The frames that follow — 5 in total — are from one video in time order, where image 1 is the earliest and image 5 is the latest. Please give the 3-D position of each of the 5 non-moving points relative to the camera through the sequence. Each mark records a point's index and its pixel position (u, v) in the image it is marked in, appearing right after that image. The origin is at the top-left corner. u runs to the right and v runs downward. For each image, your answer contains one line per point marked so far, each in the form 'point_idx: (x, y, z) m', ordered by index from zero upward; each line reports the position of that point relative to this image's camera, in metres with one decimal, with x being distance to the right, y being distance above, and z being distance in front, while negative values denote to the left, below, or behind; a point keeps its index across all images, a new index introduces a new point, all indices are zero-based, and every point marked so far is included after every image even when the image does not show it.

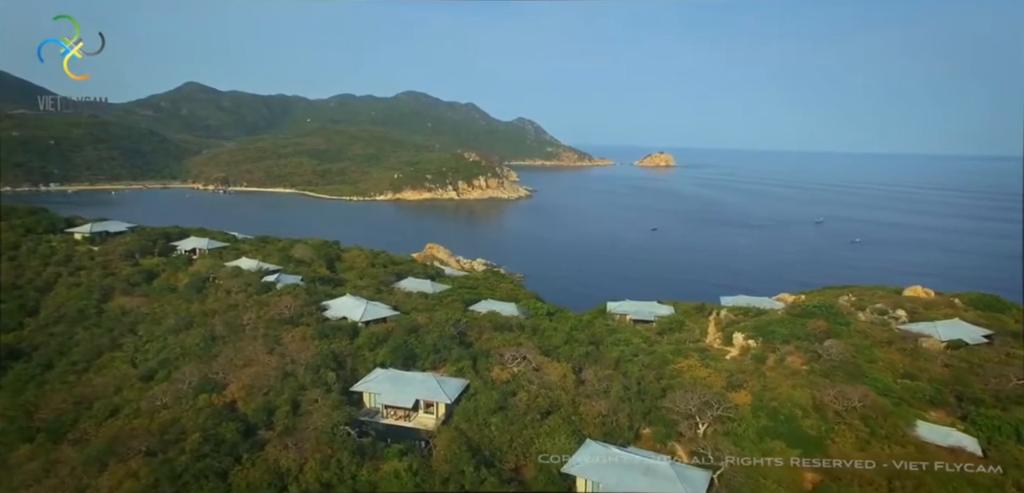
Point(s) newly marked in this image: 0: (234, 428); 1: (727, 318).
0: (-3.2, -2.1, +6.8) m
1: (+4.1, -1.4, +11.4) m
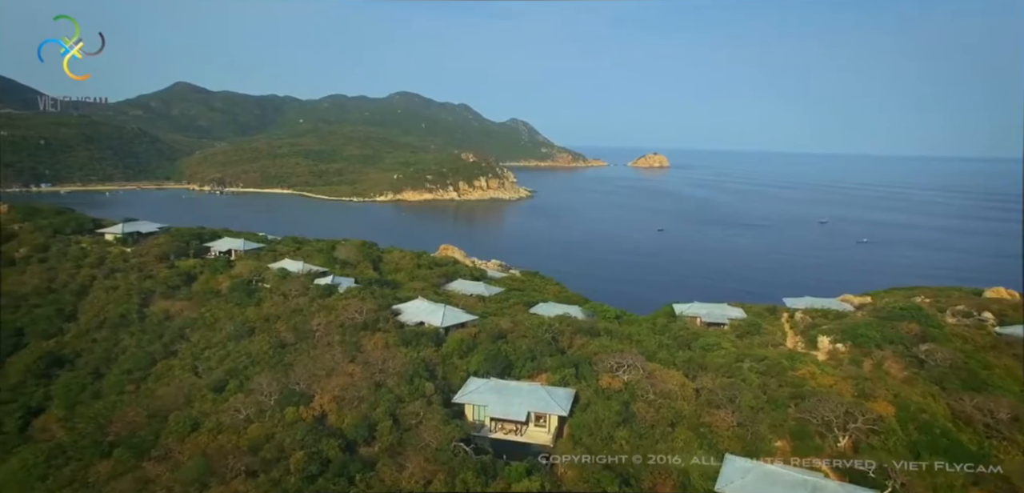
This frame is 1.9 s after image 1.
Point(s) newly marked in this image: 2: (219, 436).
0: (-1.9, -2.1, +6.2) m
1: (+5.4, -1.4, +10.9) m
2: (-3.3, -2.1, +6.6) m
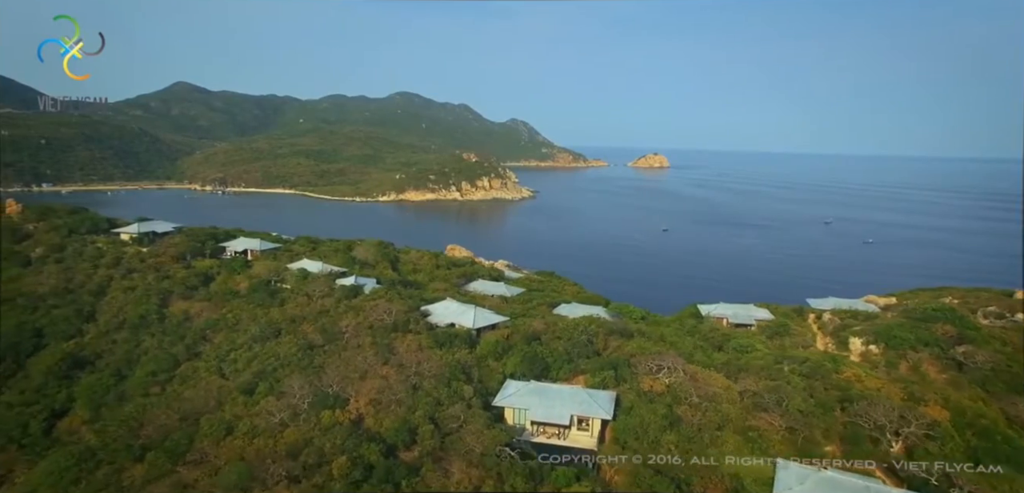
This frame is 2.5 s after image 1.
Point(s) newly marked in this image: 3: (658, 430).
0: (-1.4, -2.1, +6.1) m
1: (+5.9, -1.4, +10.8) m
2: (-2.8, -2.1, +6.5) m
3: (+1.5, -1.9, +6.2) m
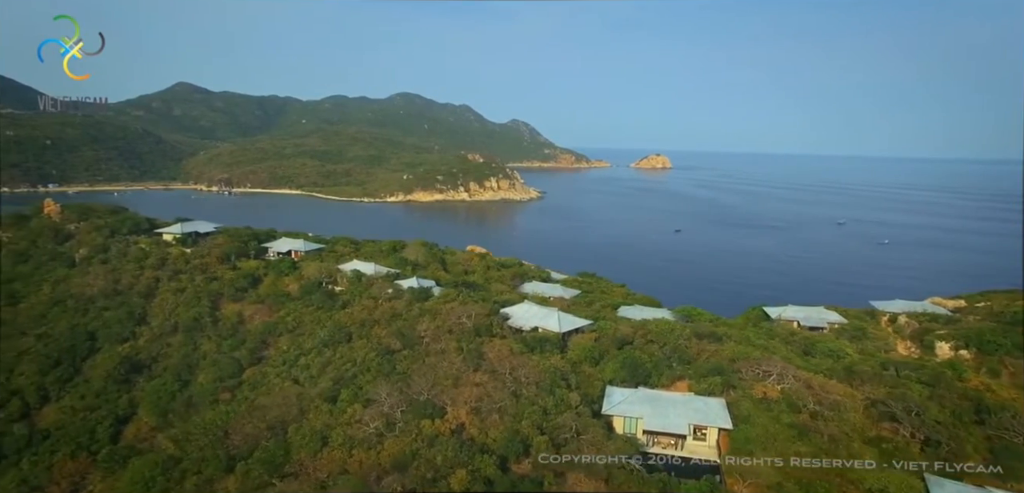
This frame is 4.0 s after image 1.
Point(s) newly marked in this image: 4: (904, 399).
0: (-0.2, -2.1, +5.7) m
1: (+7.0, -1.4, +10.5) m
2: (-1.6, -2.1, +6.1) m
3: (+2.7, -1.9, +5.9) m
4: (+4.1, -1.6, +6.4) m
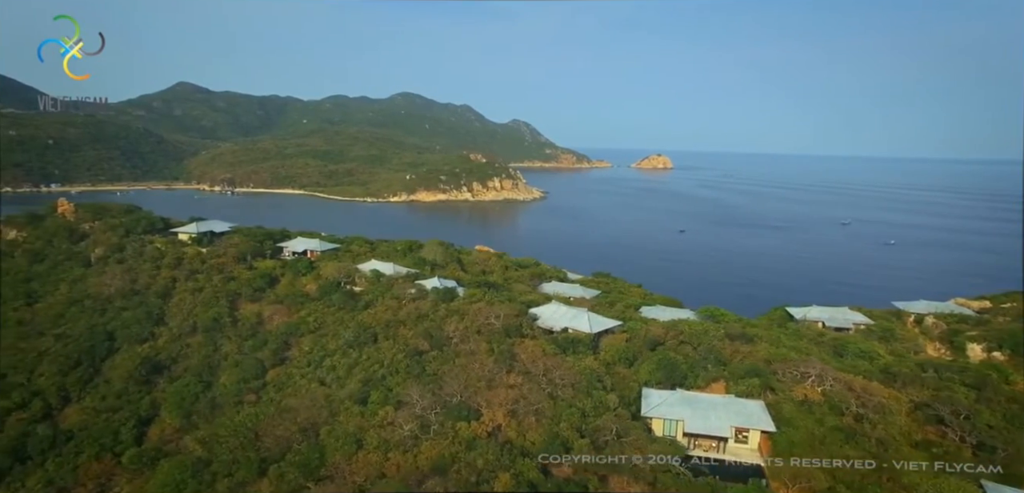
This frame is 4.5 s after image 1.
0: (+0.2, -2.1, +5.6) m
1: (+7.4, -1.4, +10.3) m
2: (-1.2, -2.1, +6.0) m
3: (+3.1, -1.9, +5.8) m
4: (+4.5, -1.6, +6.3) m
